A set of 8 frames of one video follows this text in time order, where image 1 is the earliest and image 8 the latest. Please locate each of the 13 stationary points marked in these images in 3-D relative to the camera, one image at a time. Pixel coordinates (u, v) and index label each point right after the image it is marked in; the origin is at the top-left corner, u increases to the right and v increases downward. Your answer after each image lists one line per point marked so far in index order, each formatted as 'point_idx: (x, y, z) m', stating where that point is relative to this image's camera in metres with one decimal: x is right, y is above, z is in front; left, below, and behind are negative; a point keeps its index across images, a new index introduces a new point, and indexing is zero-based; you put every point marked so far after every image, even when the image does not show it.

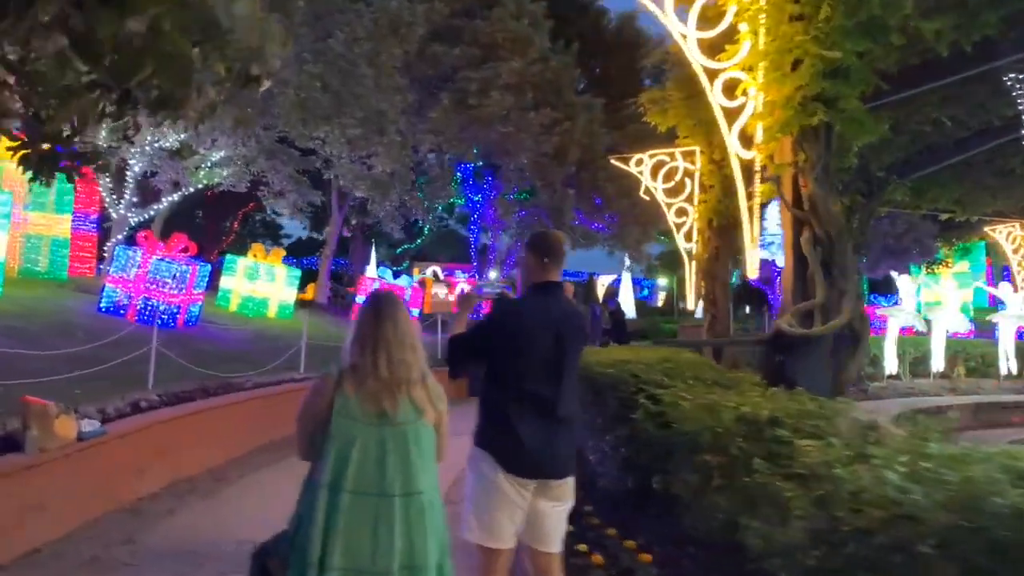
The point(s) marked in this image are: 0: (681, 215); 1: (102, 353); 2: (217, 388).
0: (+2.9, +1.3, +14.1) m
1: (-6.6, -1.1, +13.3) m
2: (-4.7, -1.6, +12.8) m
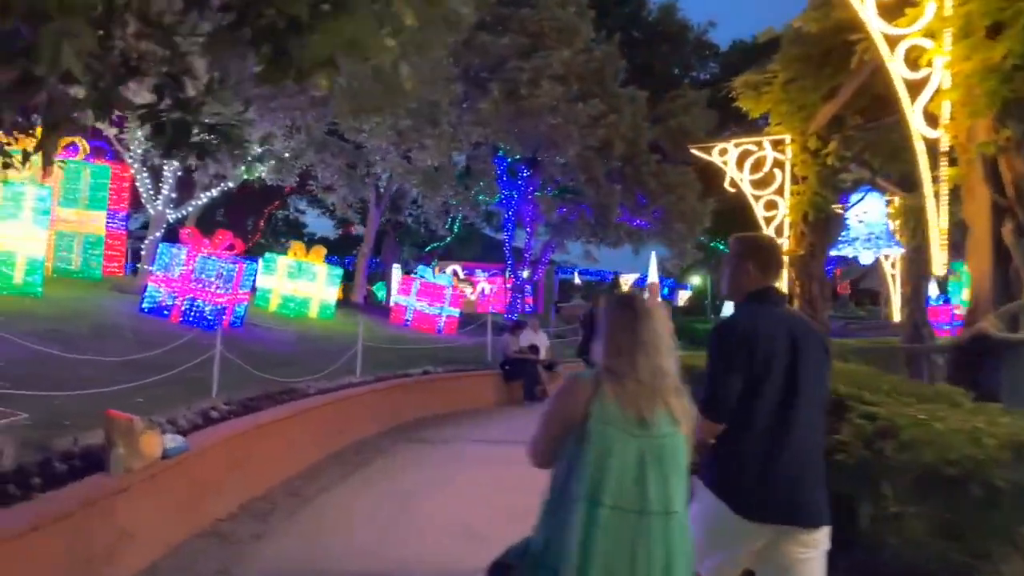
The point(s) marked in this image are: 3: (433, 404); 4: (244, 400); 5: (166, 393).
0: (+4.2, +1.3, +13.2) m
1: (-5.3, -1.1, +12.4) m
2: (-3.4, -1.6, +11.9) m
3: (-1.5, -2.3, +16.0) m
4: (-3.7, -1.5, +11.0) m
5: (-4.5, -1.4, +10.4) m
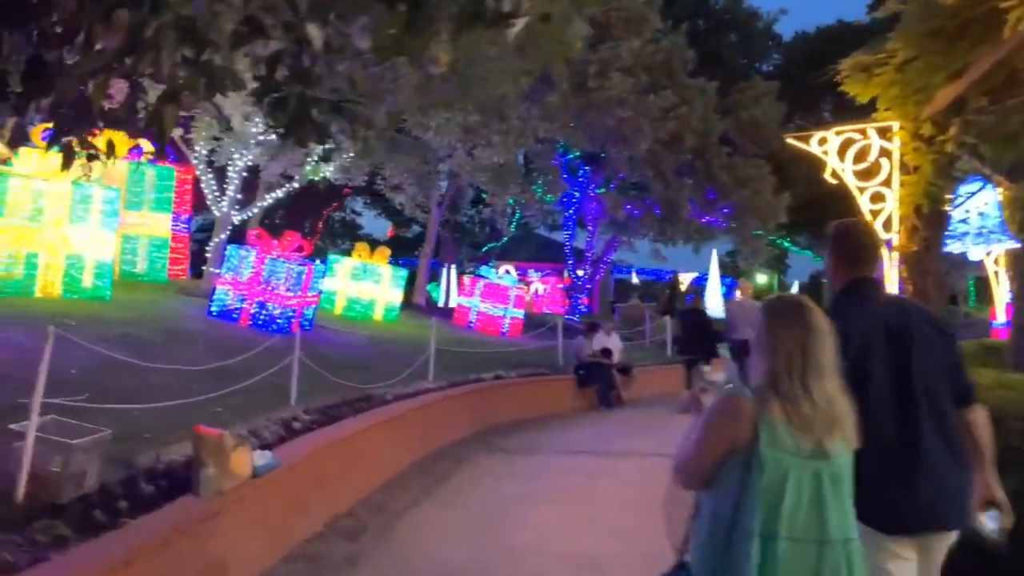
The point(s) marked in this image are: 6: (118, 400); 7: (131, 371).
0: (+5.5, +1.3, +12.2) m
1: (-4.0, -1.2, +12.0) m
2: (-2.1, -1.6, +11.3) m
3: (0.0, -2.3, +15.3) m
4: (-2.4, -1.6, +10.4) m
5: (-3.4, -1.4, +9.9) m
6: (-4.4, -1.3, +9.0) m
7: (-5.0, -1.1, +10.4) m
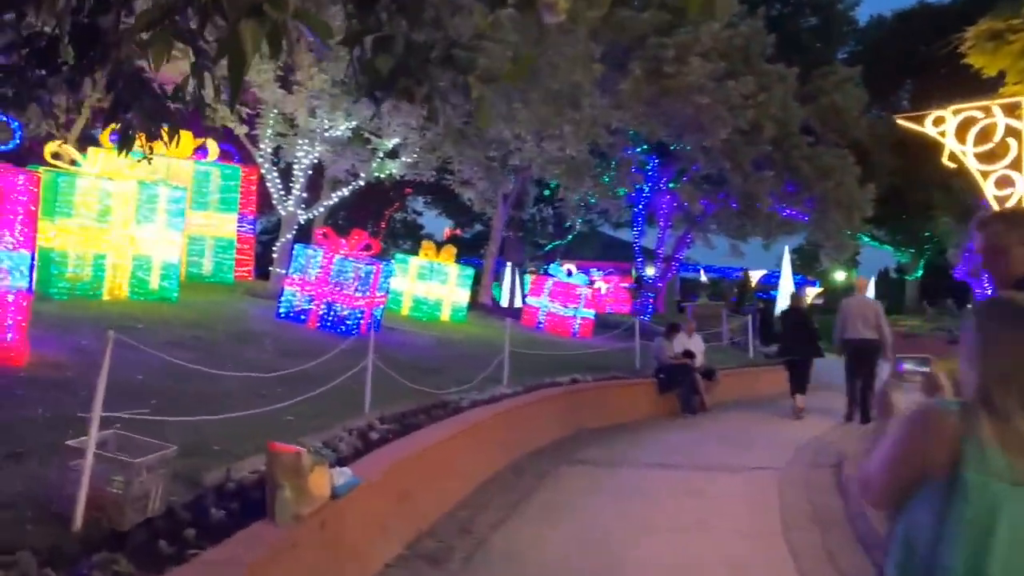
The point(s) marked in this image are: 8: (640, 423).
0: (+6.7, +1.4, +10.9) m
1: (-2.8, -1.2, +11.4) m
2: (-1.0, -1.6, +10.6) m
3: (+1.4, -2.3, +14.4) m
4: (-1.4, -1.6, +9.7) m
5: (-2.3, -1.4, +9.3) m
6: (-3.4, -1.3, +8.5) m
7: (-3.9, -1.1, +9.9) m
8: (+2.4, -2.5, +15.2) m
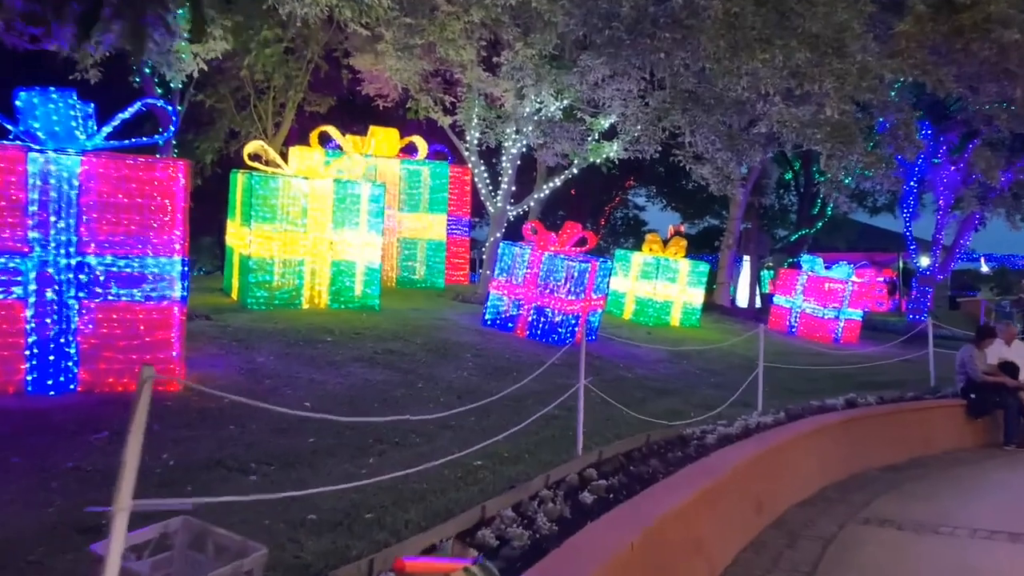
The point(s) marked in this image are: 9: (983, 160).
0: (+9.0, +1.6, +6.1) m
1: (+0.1, -1.2, +9.2) m
2: (+1.6, -1.6, +7.9) m
3: (+5.0, -2.2, +10.9) m
4: (+1.0, -1.6, +7.2) m
5: (0.0, -1.4, +7.0) m
6: (-1.3, -1.3, +6.6) m
7: (-1.4, -1.2, +8.1) m
8: (+6.2, -2.4, +11.4) m
9: (+11.4, +3.1, +19.3) m
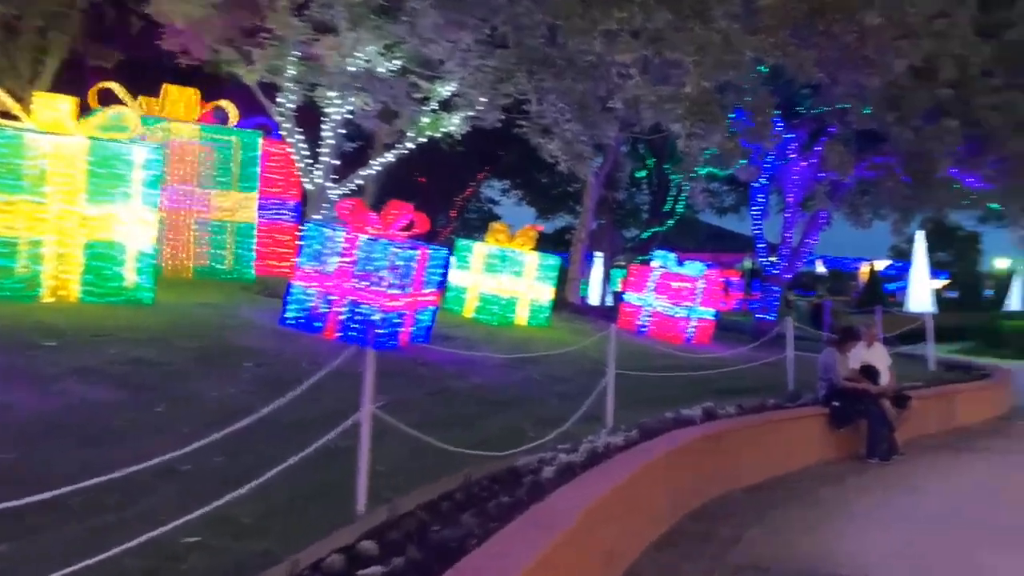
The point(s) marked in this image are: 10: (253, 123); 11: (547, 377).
0: (+7.5, +1.6, +5.4) m
1: (-1.8, -1.1, +6.8) m
2: (-0.1, -1.5, +5.9) m
3: (+2.7, -2.1, +9.4) m
4: (-0.5, -1.5, +5.1) m
5: (-1.5, -1.4, +4.7) m
6: (-2.8, -1.2, +4.0) m
7: (-3.0, -1.1, +5.5) m
8: (+3.8, -2.4, +10.1) m
9: (+7.6, +3.1, +18.8) m
10: (-5.8, +3.8, +18.0) m
11: (+0.5, -1.2, +10.9) m
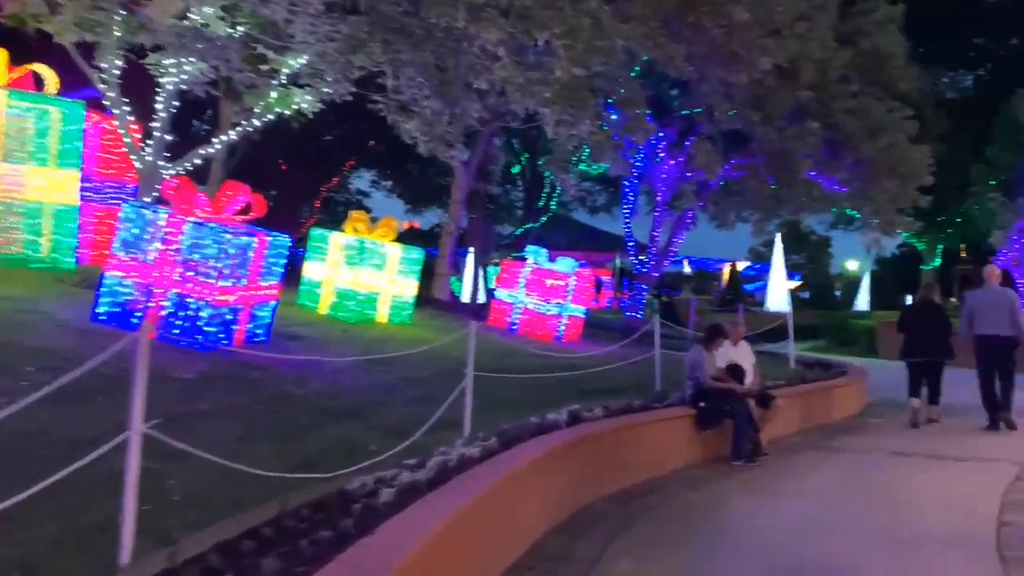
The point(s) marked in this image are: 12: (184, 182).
0: (+6.5, +1.6, +5.6) m
1: (-3.0, -1.0, +5.6) m
2: (-1.2, -1.4, +4.9) m
3: (+1.0, -2.1, +8.8) m
4: (-1.5, -1.4, +4.0) m
5: (-2.4, -1.3, +3.5) m
6: (-3.5, -1.1, +2.7) m
7: (-4.0, -1.0, +4.1) m
8: (+2.0, -2.4, +9.7) m
9: (+4.5, +3.1, +18.8) m
10: (-8.6, +4.0, +16.0) m
11: (-1.3, -1.1, +9.9) m
12: (-4.1, +1.3, +10.0) m
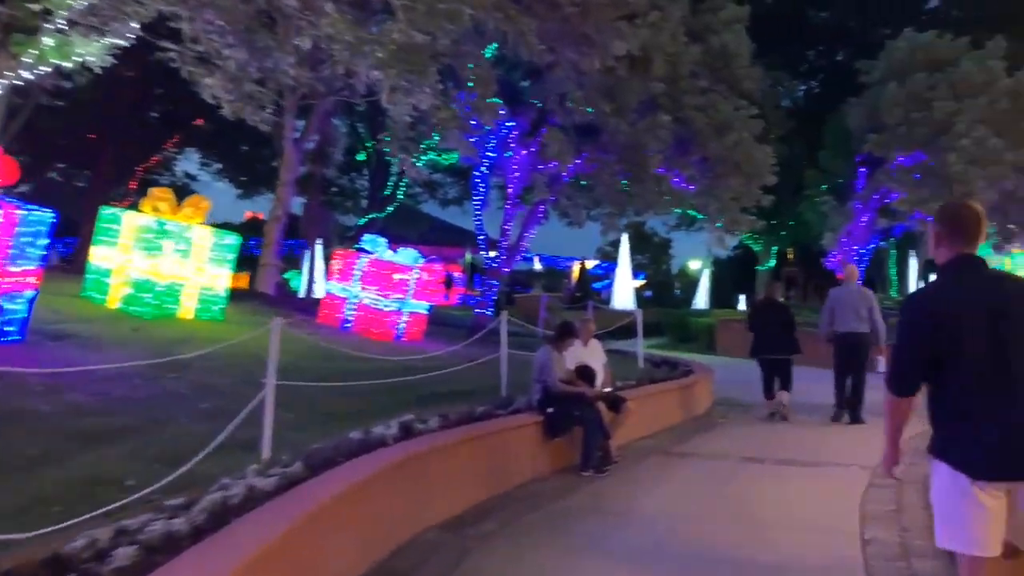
0: (+5.3, +1.6, +5.4) m
1: (-4.0, -0.9, +3.6) m
2: (-2.1, -1.4, +3.3) m
3: (-0.7, -2.0, +7.5) m
4: (-2.3, -1.3, +2.4) m
5: (-3.1, -1.2, +1.7) m
6: (-4.0, -1.0, +0.7) m
7: (-4.8, -0.8, +2.0) m
8: (+0.1, -2.3, +8.6) m
9: (+1.0, +3.2, +18.0) m
10: (-11.4, +4.2, +12.9) m
11: (-3.2, -1.0, +8.2) m
12: (-5.9, +1.5, +7.8) m
